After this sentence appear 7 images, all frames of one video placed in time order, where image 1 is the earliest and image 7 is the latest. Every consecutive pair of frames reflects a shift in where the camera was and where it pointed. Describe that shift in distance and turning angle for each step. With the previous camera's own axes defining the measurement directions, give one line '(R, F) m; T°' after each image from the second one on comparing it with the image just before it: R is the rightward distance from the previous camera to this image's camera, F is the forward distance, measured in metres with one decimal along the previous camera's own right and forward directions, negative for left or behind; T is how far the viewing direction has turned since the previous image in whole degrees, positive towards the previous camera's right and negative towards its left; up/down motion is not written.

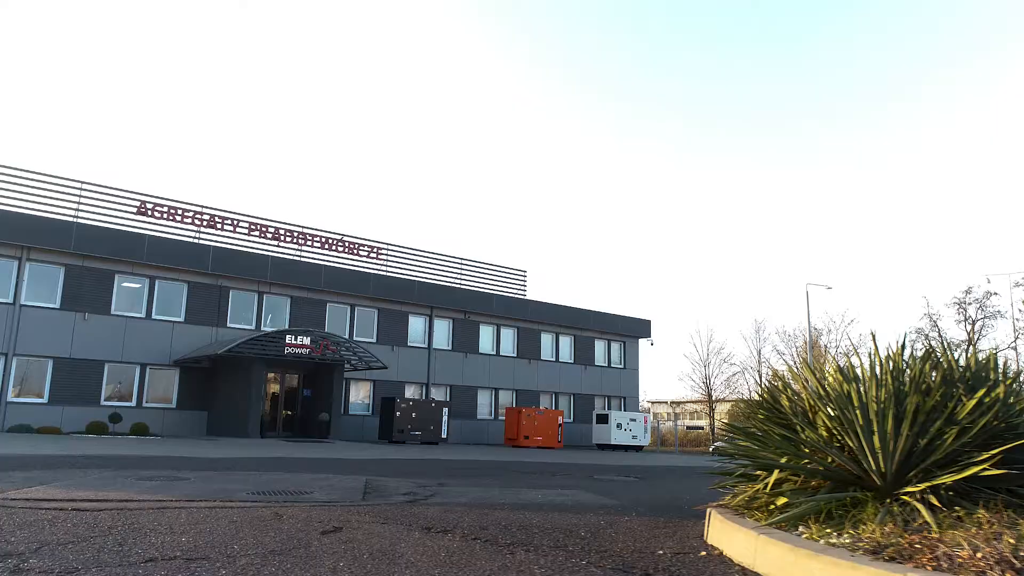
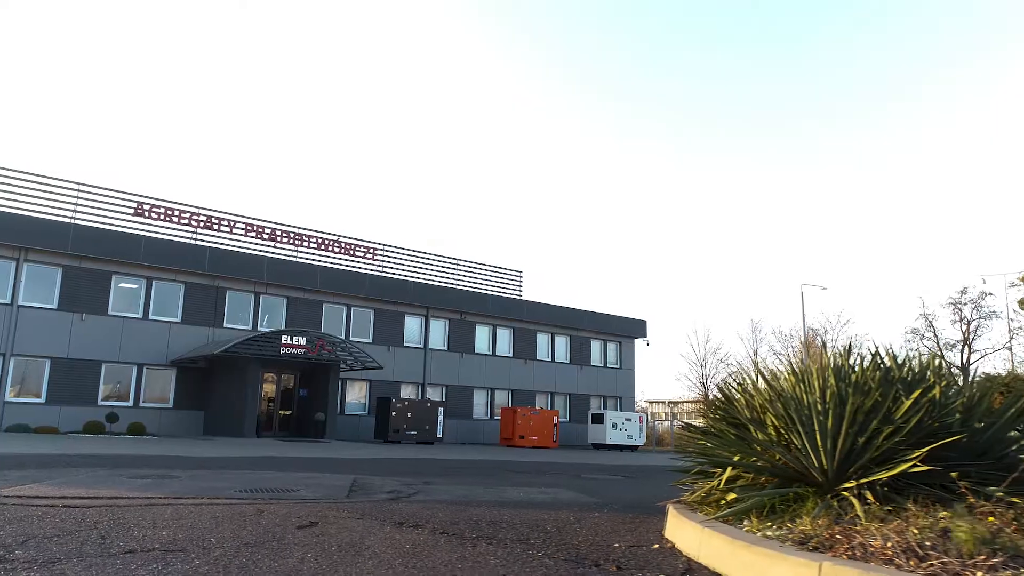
(+0.3, -0.4) m; 0°
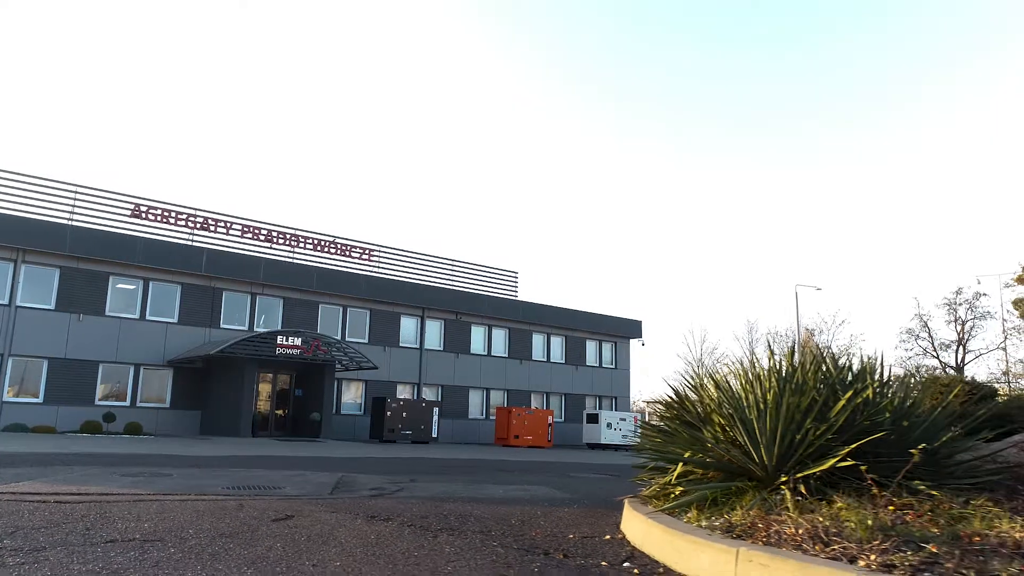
(+0.4, -0.4) m; 0°
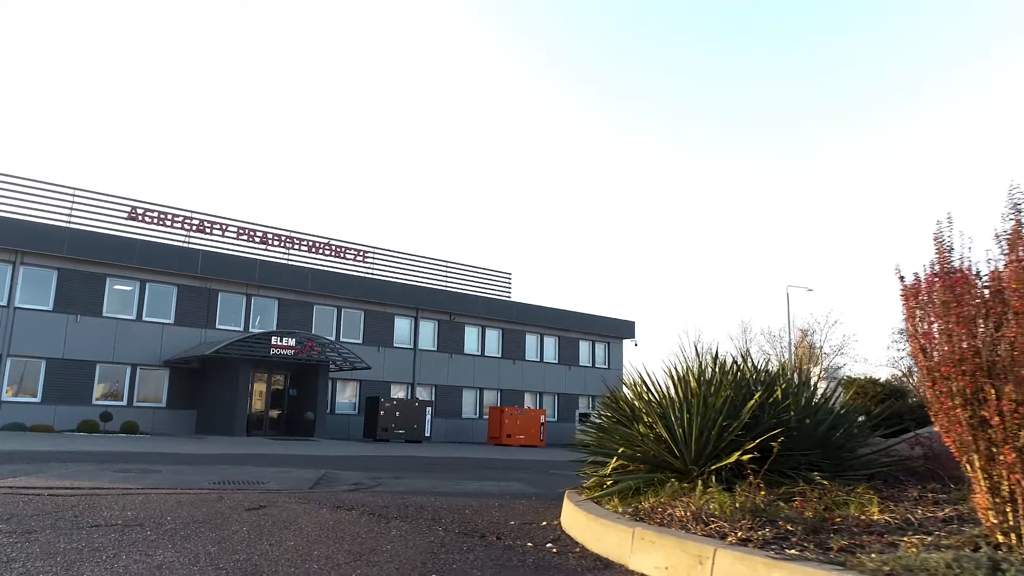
(+0.6, -0.8) m; 0°
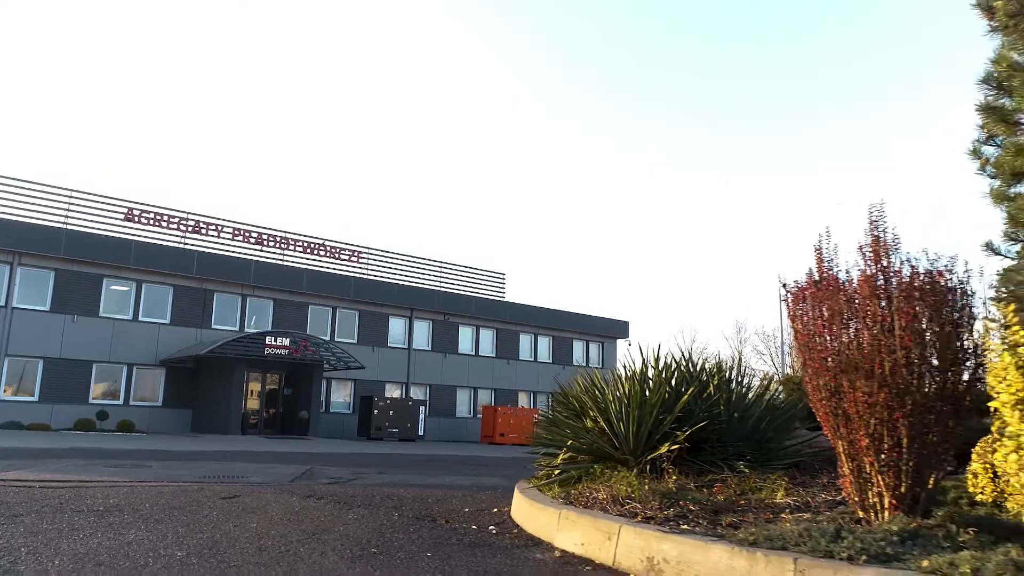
(+0.5, -0.7) m; 0°
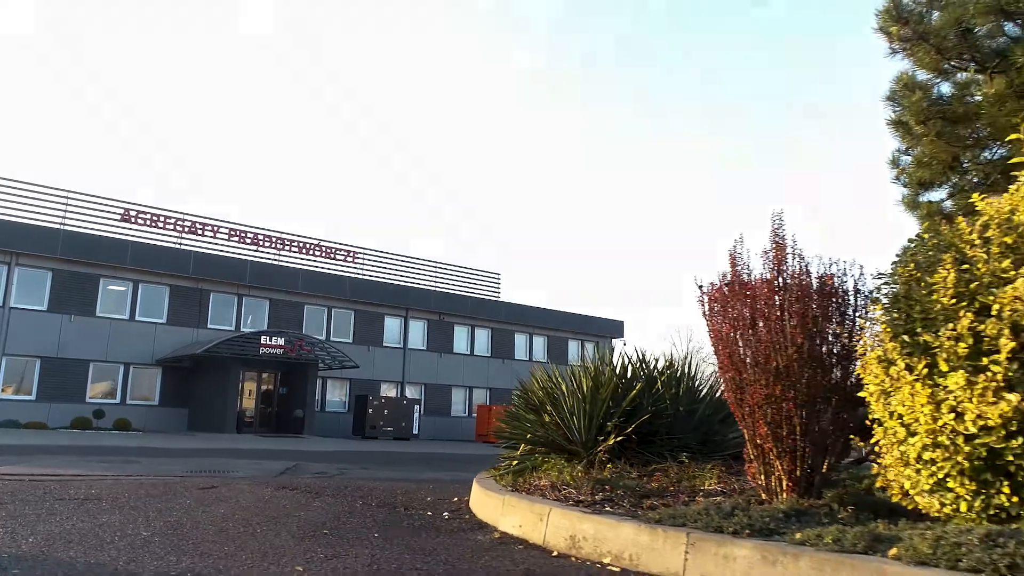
(+0.5, -0.5) m; 0°
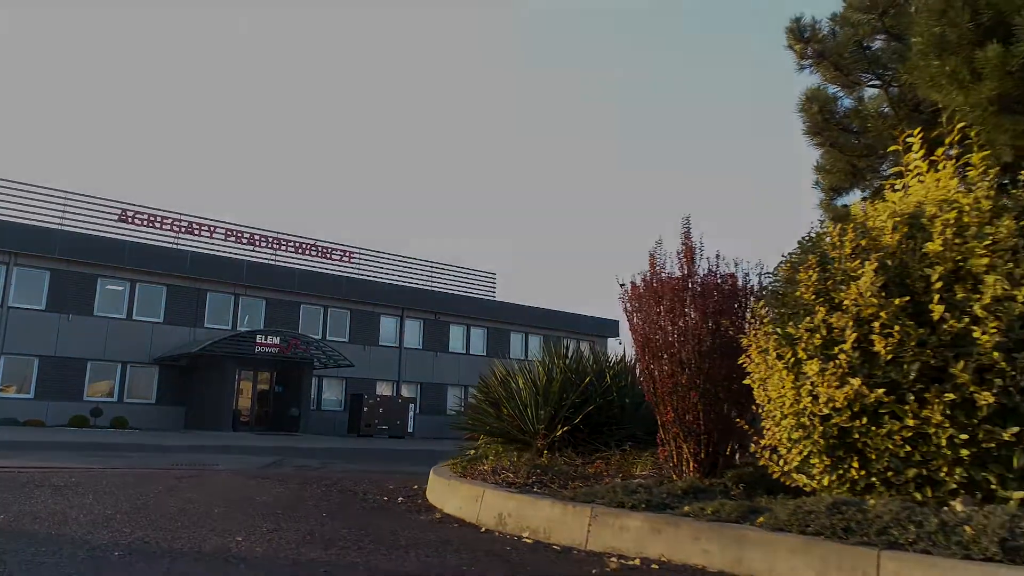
(+0.6, -0.5) m; 0°
